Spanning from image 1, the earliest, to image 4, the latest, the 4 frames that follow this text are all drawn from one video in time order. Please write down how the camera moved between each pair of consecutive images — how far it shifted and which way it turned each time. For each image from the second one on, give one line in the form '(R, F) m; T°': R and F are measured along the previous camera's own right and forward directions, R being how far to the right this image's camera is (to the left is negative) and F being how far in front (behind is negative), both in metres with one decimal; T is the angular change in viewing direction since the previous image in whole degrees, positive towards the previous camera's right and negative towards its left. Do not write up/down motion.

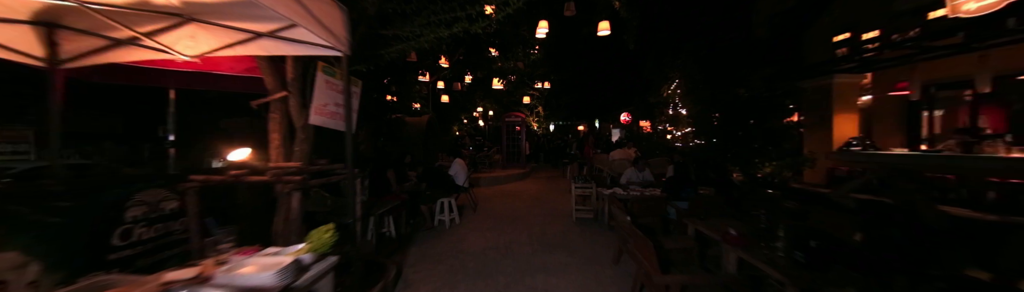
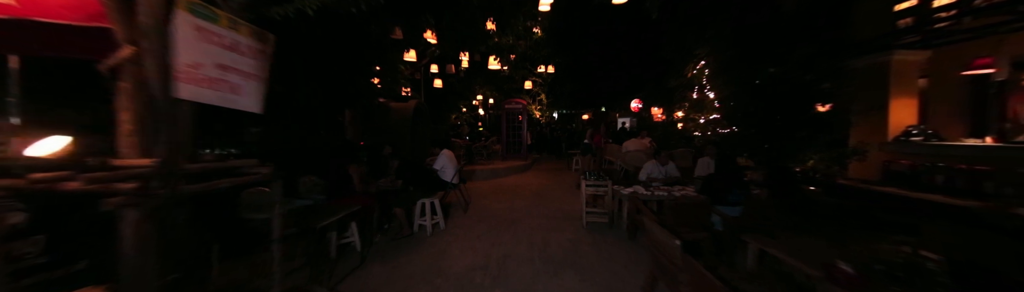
(+0.1, +1.2) m; -1°
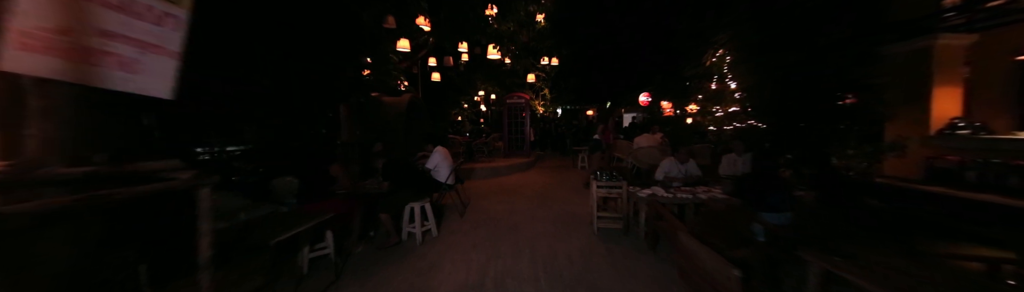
(0.0, +0.6) m; -1°
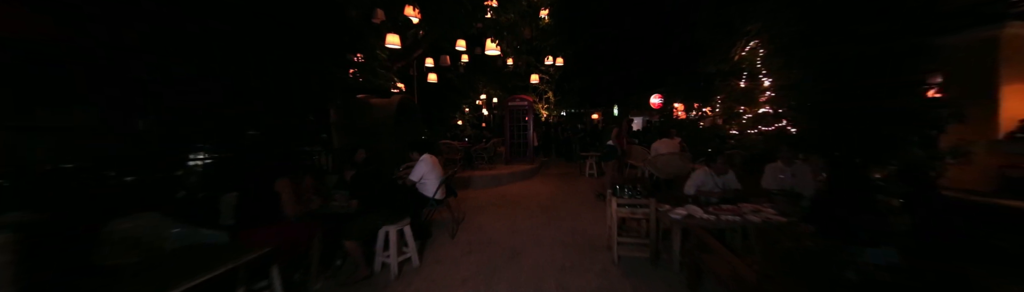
(0.0, +0.8) m; -1°
